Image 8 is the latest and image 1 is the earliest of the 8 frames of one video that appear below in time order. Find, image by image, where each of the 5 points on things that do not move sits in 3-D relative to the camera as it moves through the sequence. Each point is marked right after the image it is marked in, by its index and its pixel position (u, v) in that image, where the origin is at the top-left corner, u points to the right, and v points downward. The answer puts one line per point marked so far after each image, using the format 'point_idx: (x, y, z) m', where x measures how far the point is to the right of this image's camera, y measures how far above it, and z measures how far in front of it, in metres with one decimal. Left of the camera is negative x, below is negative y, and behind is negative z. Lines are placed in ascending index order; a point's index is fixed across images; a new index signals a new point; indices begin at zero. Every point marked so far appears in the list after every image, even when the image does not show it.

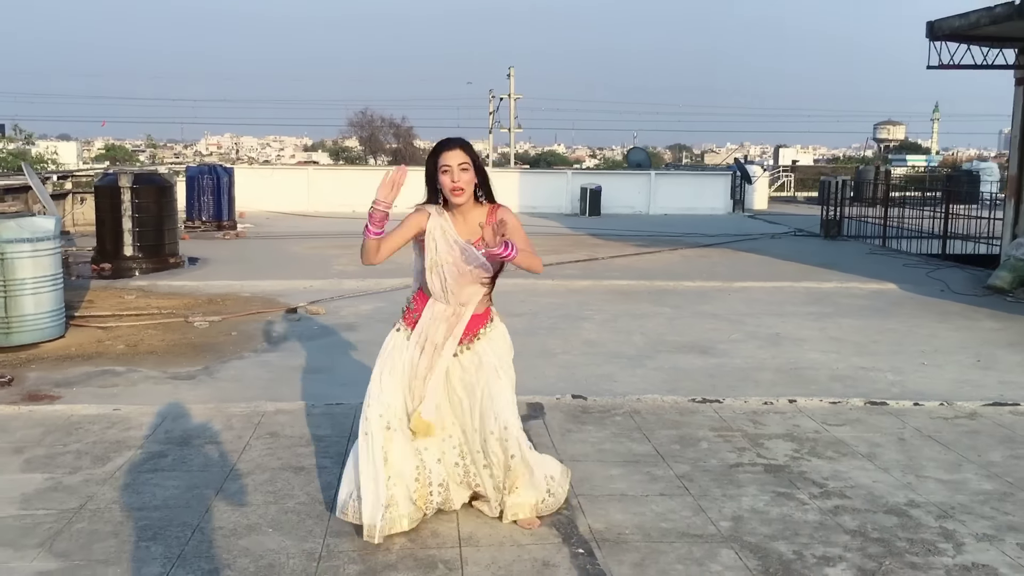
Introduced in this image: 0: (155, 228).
0: (-3.8, +0.6, +10.2) m
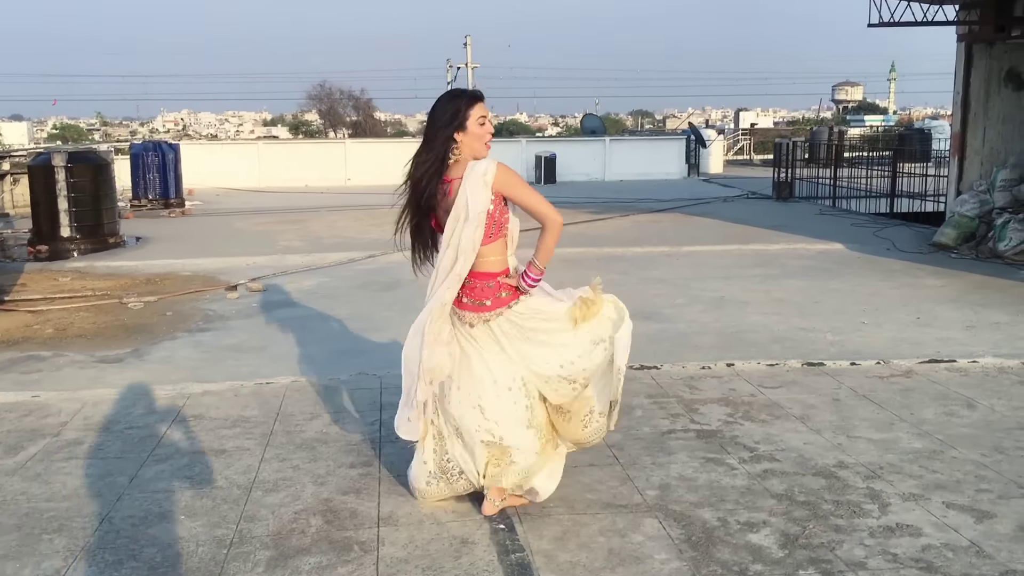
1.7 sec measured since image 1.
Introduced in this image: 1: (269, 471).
0: (-4.3, +0.8, +9.9) m
1: (-1.0, -0.7, +3.8) m
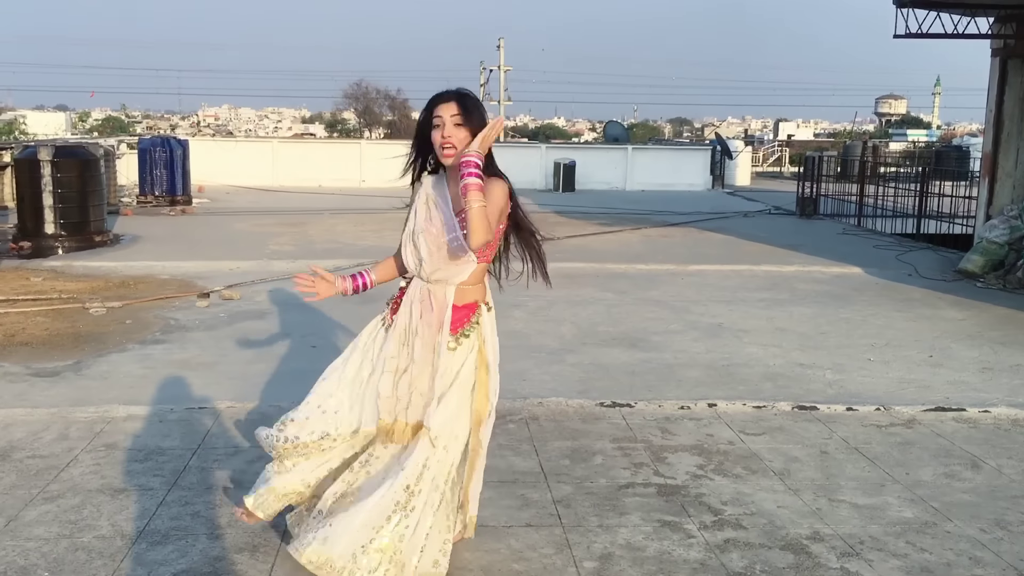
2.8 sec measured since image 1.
0: (-4.3, +0.8, +9.6) m
1: (-1.2, -0.8, +3.4) m
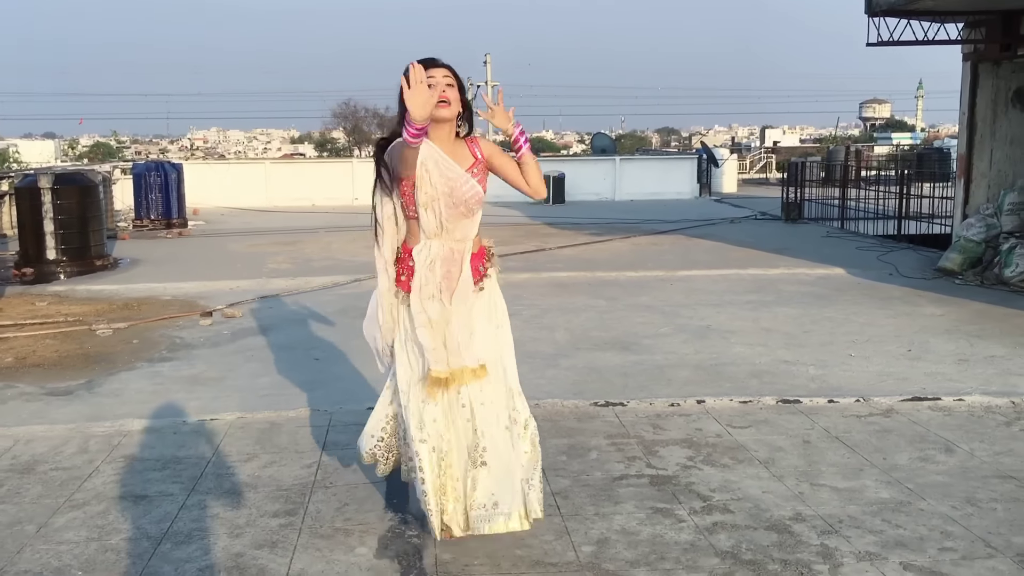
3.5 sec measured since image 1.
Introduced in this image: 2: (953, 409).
0: (-4.4, +0.6, +9.8) m
1: (-1.2, -0.9, +3.6) m
2: (+2.2, -0.6, +4.9) m
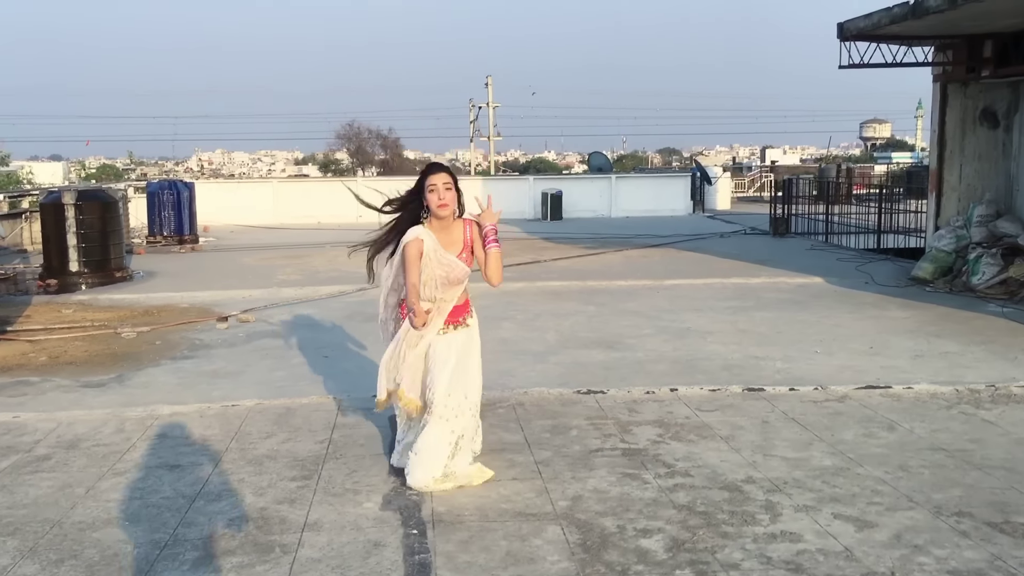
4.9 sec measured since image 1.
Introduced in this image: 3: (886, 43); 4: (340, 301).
0: (-4.4, +0.5, +10.4) m
1: (-1.3, -0.8, +4.1) m
2: (+2.2, -0.6, +5.5) m
3: (+3.9, +2.5, +10.0) m
4: (-1.6, -0.1, +9.1) m
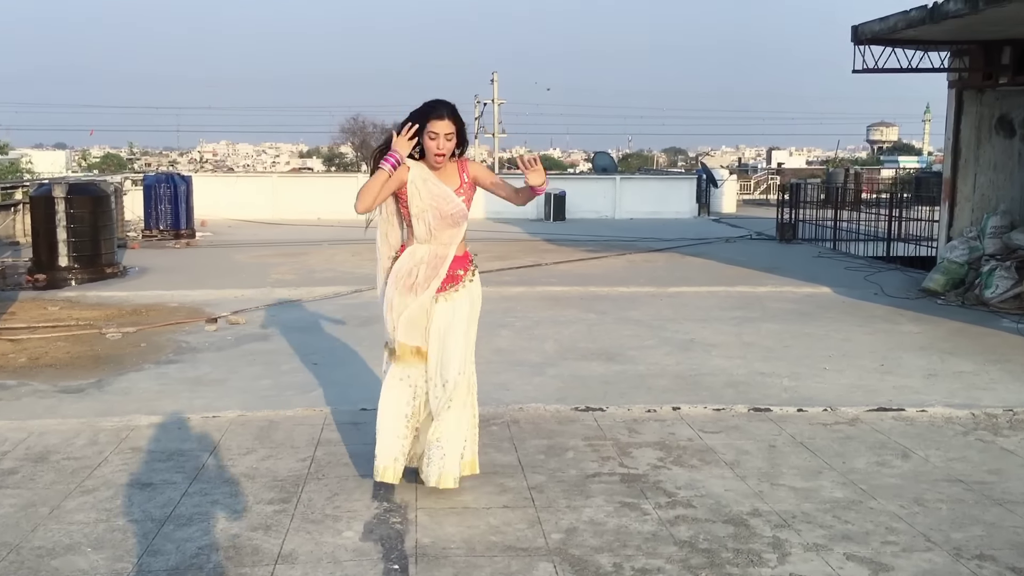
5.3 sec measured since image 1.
0: (-4.4, +0.5, +10.2) m
1: (-1.3, -0.9, +3.9) m
2: (+2.2, -0.7, +5.2) m
3: (+3.9, +2.4, +9.7) m
4: (-1.6, -0.1, +8.8) m
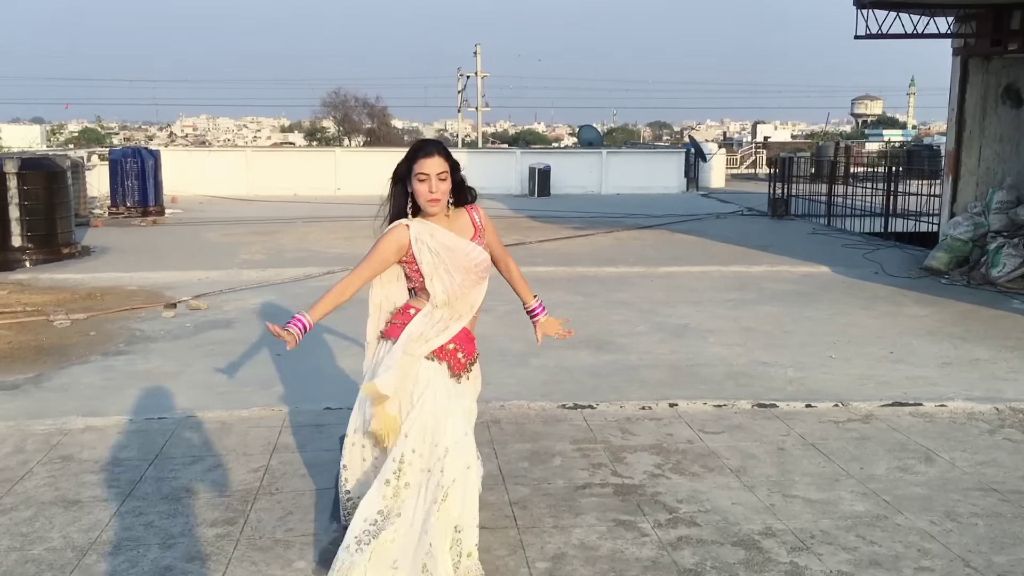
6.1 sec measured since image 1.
0: (-4.6, +0.7, +9.6) m
1: (-1.4, -0.8, +3.4) m
2: (+2.1, -0.6, +4.7) m
3: (+3.7, +2.6, +9.2) m
4: (-1.8, 0.0, +8.3) m
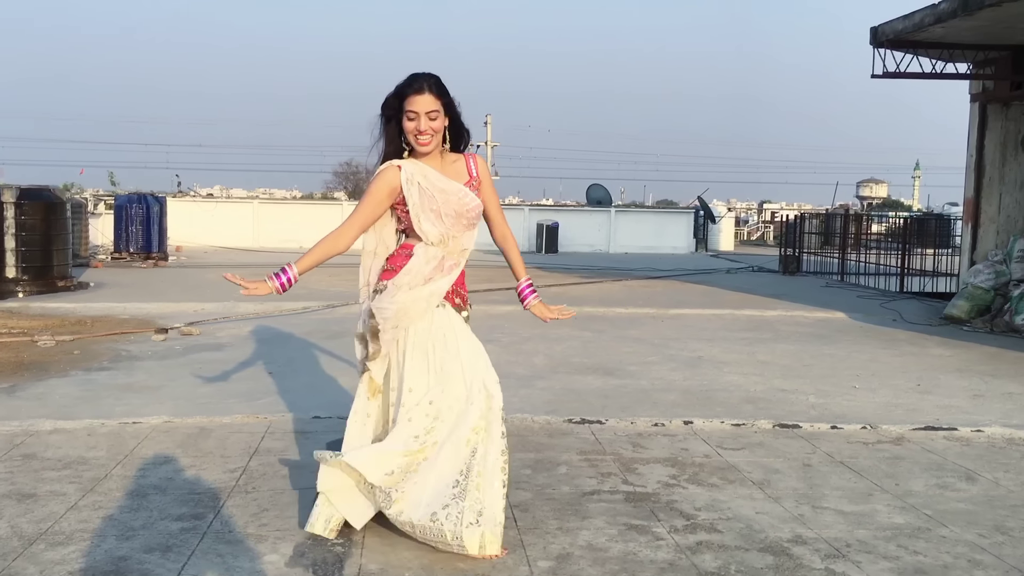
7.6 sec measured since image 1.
0: (-4.5, +0.4, +9.4) m
1: (-1.4, -0.7, +3.0) m
2: (+2.1, -0.7, +4.4) m
3: (+3.8, +2.2, +9.0) m
4: (-1.7, -0.2, +8.0) m
